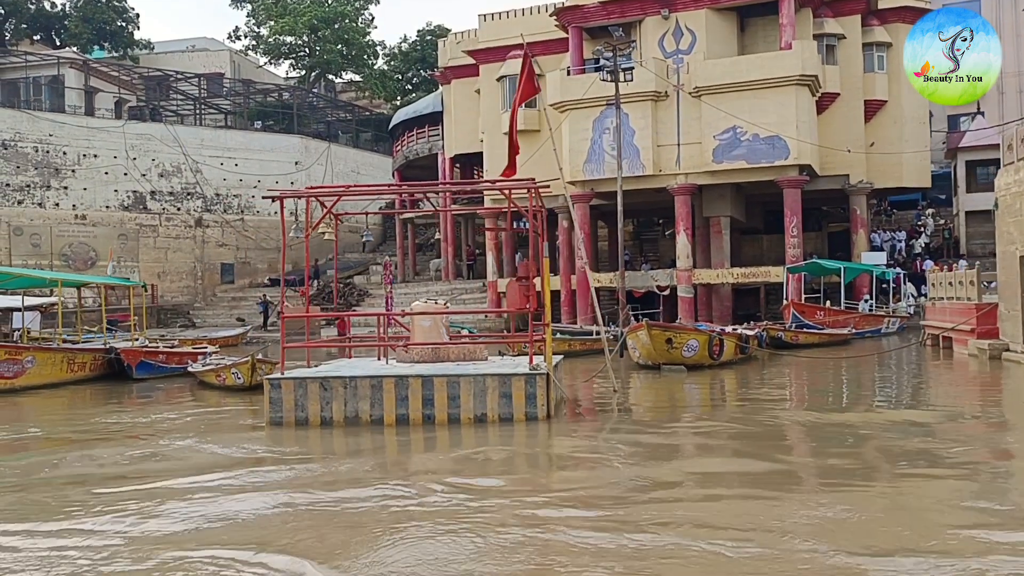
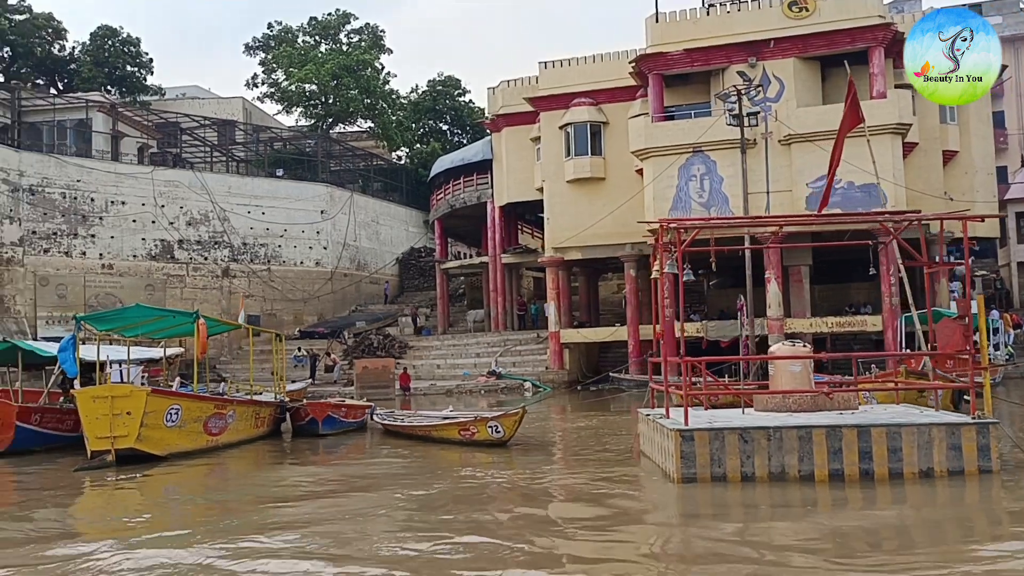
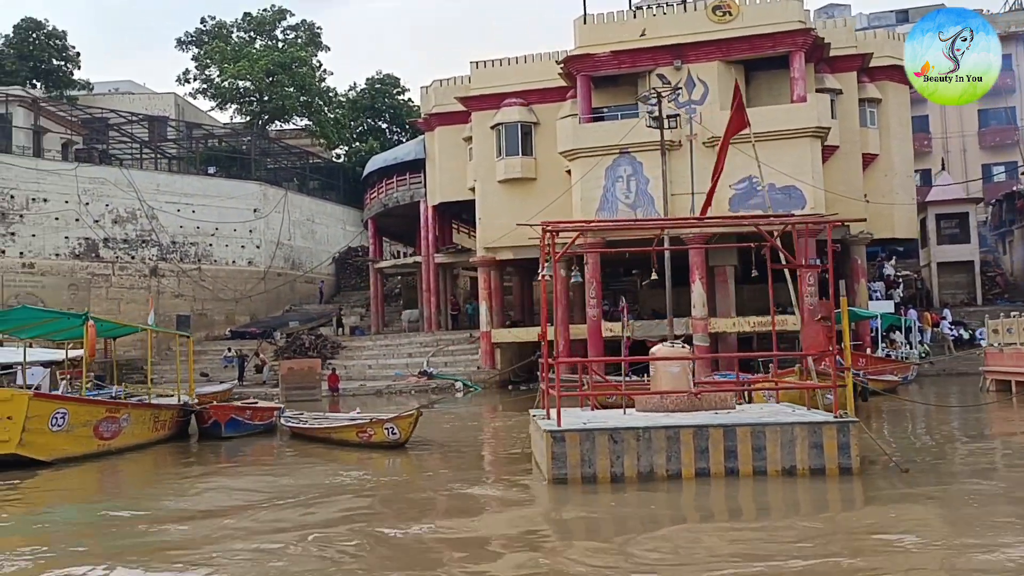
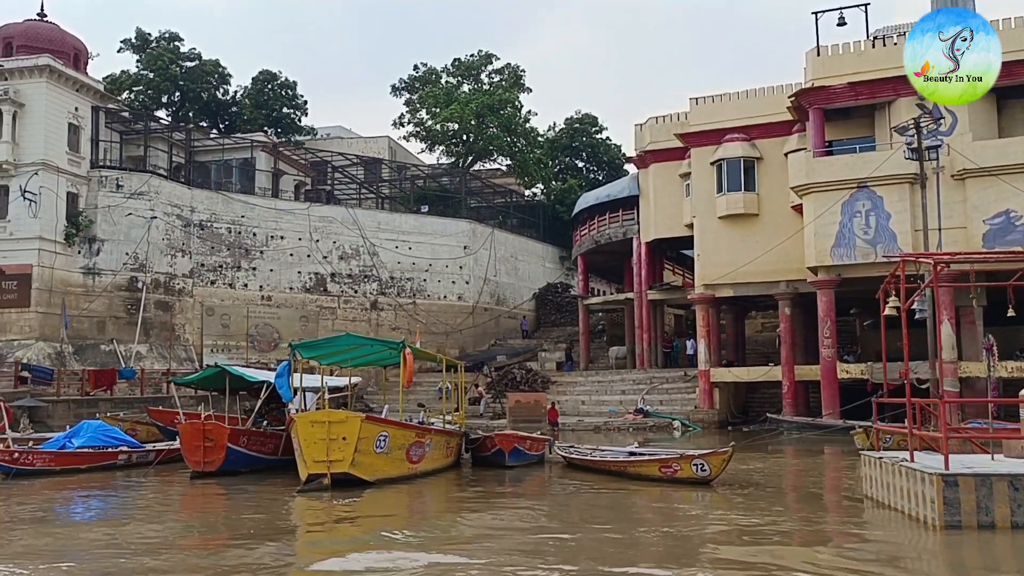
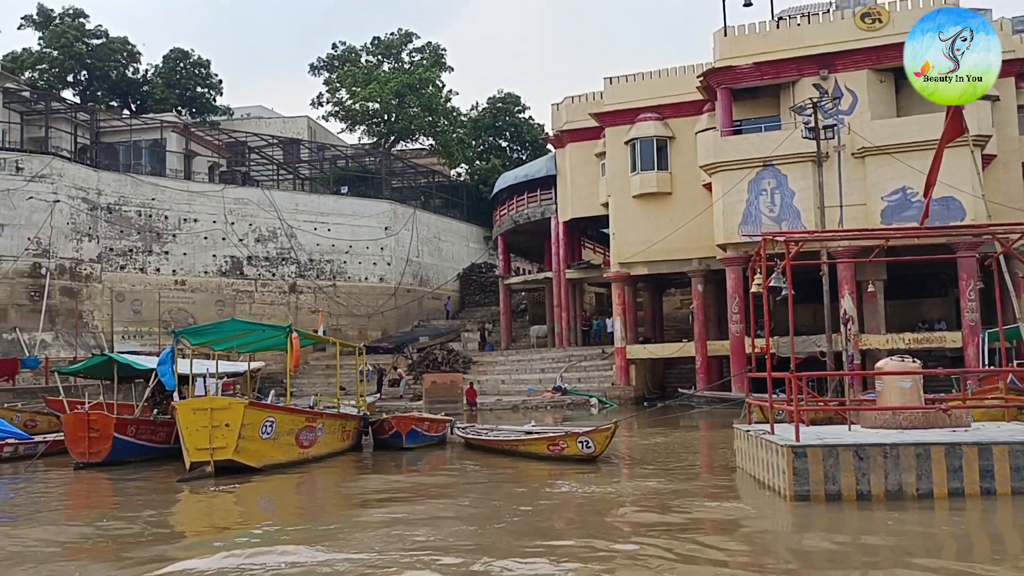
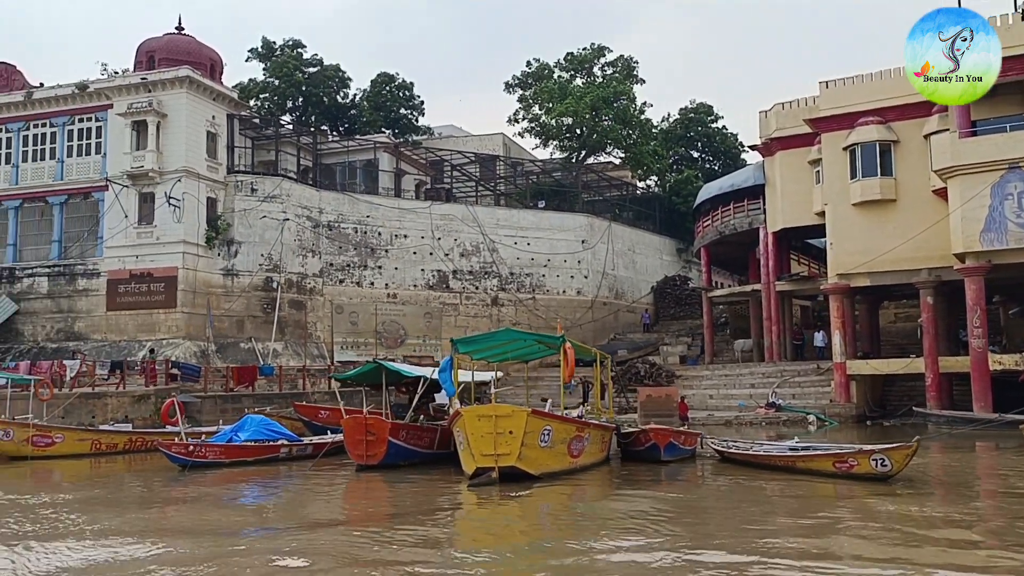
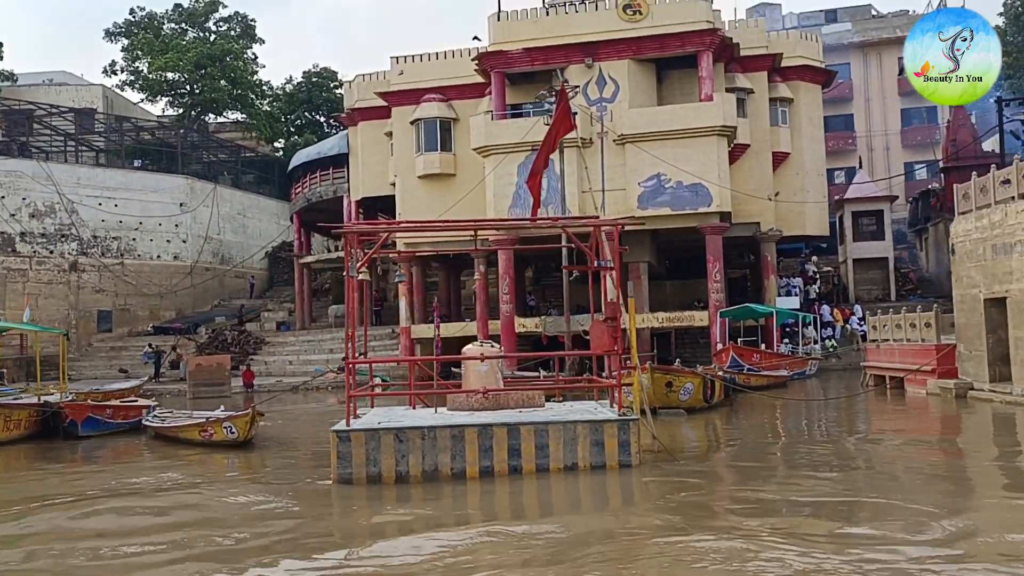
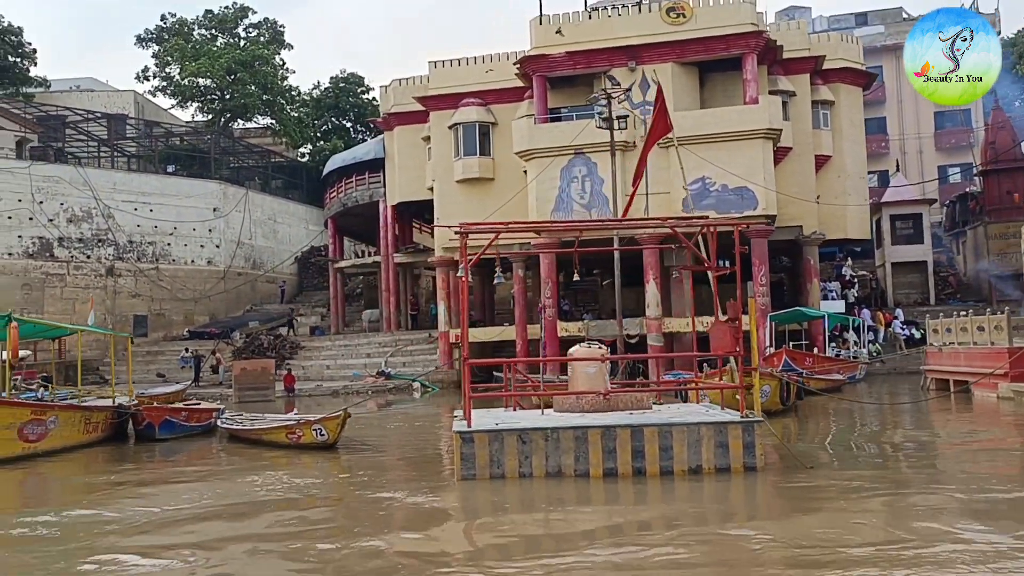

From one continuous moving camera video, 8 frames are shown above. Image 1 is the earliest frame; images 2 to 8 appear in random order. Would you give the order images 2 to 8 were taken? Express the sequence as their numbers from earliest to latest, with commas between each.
7, 8, 3, 2, 5, 4, 6
